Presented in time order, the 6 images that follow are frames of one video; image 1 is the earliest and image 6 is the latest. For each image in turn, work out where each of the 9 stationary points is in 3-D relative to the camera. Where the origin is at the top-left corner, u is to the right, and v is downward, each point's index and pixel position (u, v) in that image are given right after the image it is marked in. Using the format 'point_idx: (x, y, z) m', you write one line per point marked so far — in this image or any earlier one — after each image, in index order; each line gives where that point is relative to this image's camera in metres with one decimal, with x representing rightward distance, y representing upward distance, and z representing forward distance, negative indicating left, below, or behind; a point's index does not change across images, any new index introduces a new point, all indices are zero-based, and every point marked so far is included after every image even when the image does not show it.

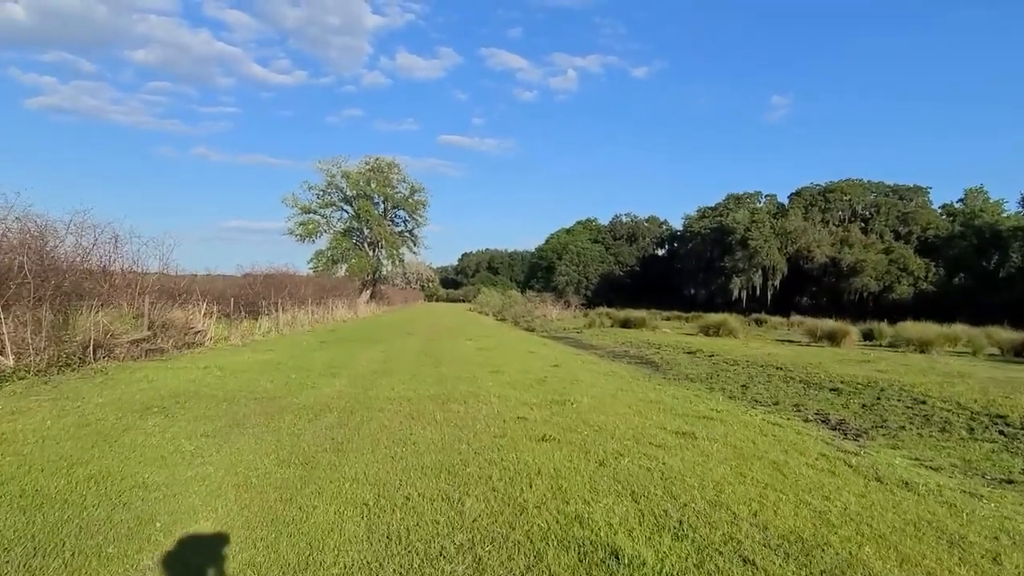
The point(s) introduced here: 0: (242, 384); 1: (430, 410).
0: (-4.1, -1.5, +11.1) m
1: (-1.1, -1.6, +9.5) m
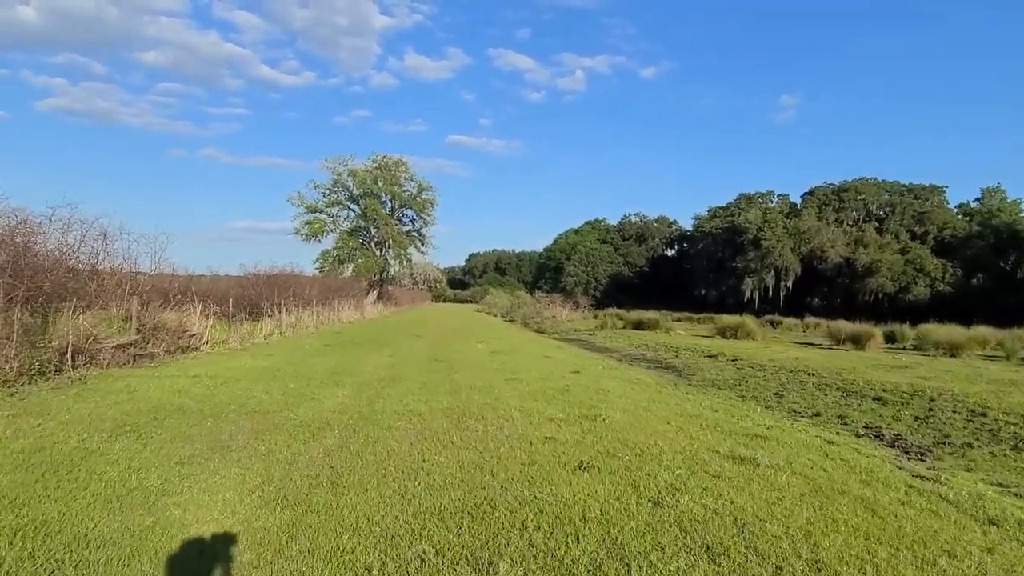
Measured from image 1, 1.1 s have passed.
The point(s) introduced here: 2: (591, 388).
0: (-3.8, -1.5, +10.0) m
1: (-0.8, -1.6, +8.3) m
2: (+1.4, -1.8, +12.8) m
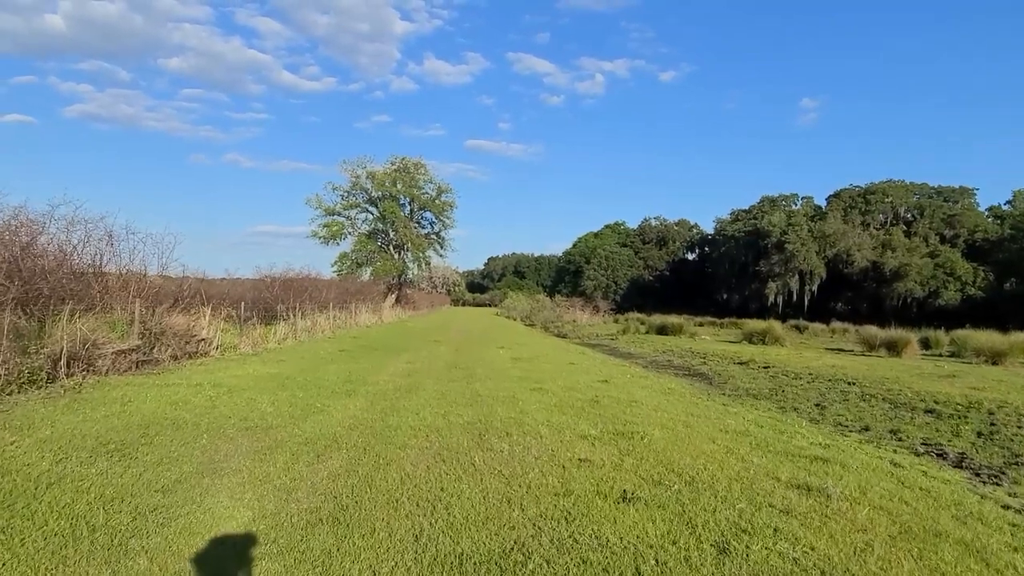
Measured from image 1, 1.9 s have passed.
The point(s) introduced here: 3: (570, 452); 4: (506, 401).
0: (-3.5, -1.5, +9.2) m
1: (-0.5, -1.6, +7.5) m
2: (+1.8, -1.8, +11.8) m
3: (+0.6, -1.7, +7.4) m
4: (-0.1, -1.7, +11.1) m
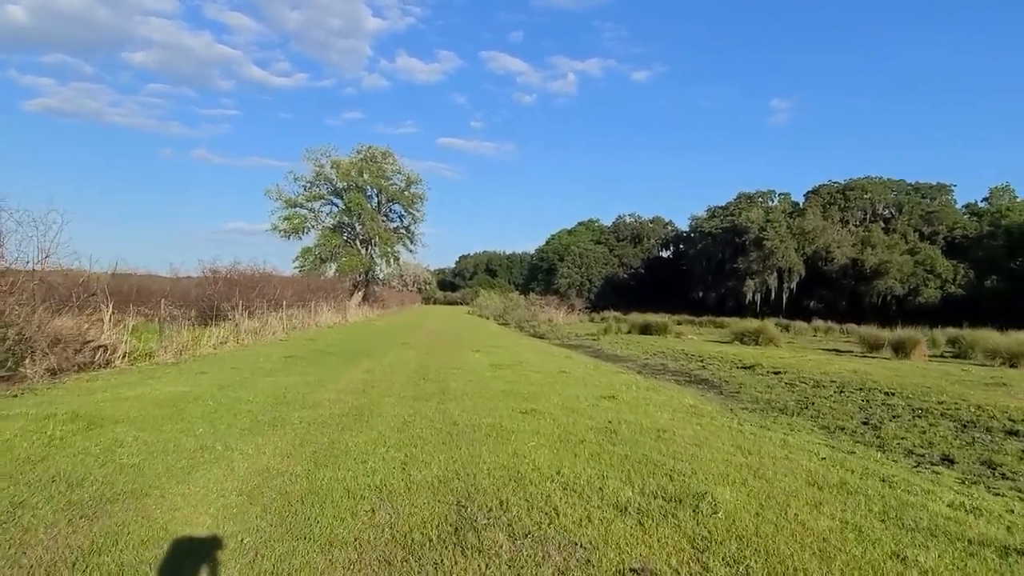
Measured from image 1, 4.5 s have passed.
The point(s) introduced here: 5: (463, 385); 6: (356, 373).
0: (-3.5, -1.4, +5.9) m
1: (-0.5, -1.5, +4.4) m
2: (+1.6, -1.7, +8.8) m
3: (+0.6, -1.6, +4.4) m
4: (-0.2, -1.6, +8.0) m
5: (-0.9, -1.7, +12.9) m
6: (-3.2, -1.7, +14.9) m
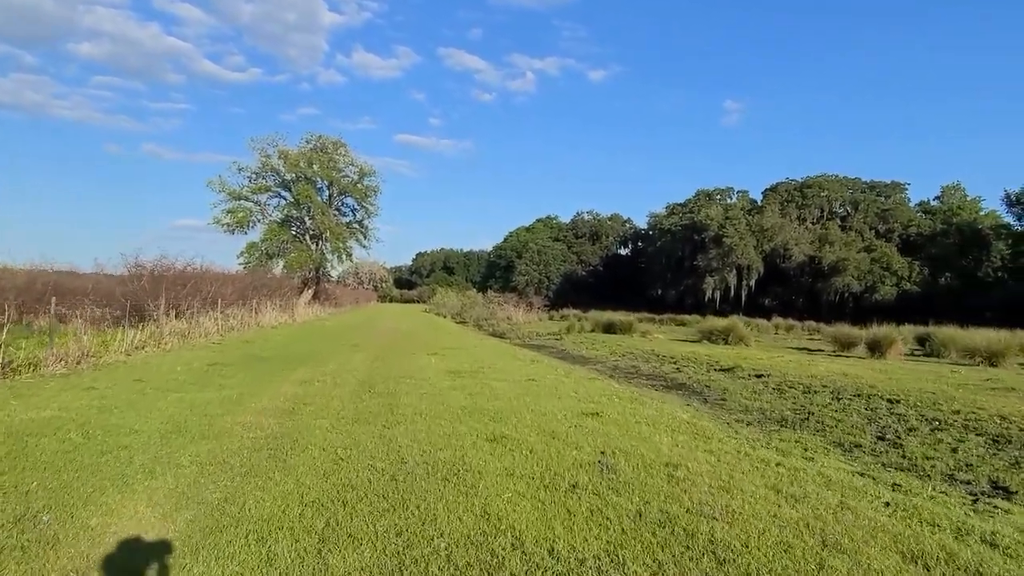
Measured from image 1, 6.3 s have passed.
0: (-3.6, -1.3, +3.7) m
1: (-0.5, -1.5, +2.3) m
2: (+1.3, -1.6, +6.8) m
3: (+0.5, -1.5, +2.3) m
4: (-0.5, -1.6, +5.9) m
5: (-1.4, -1.6, +10.7) m
6: (-3.8, -1.6, +12.6) m
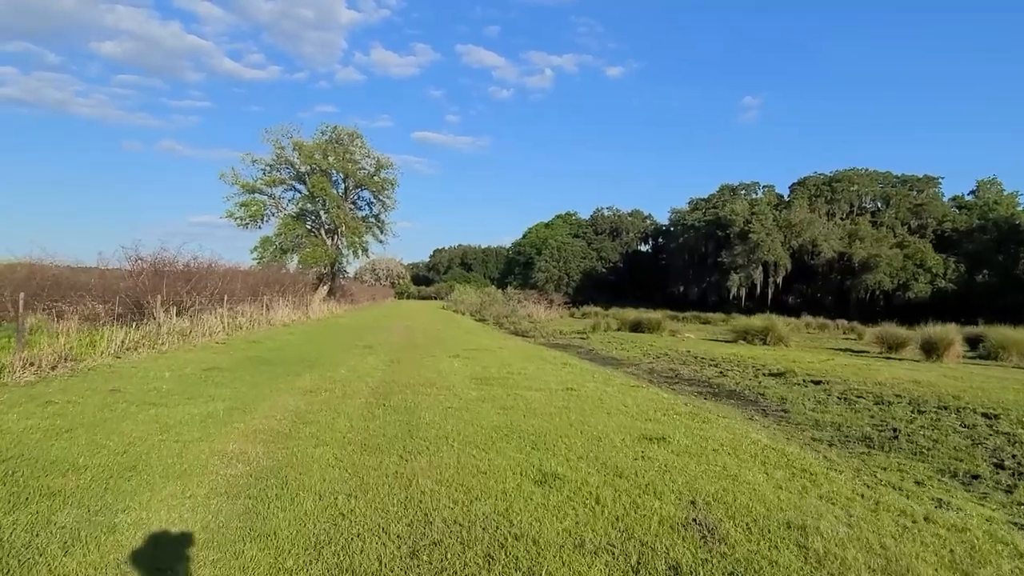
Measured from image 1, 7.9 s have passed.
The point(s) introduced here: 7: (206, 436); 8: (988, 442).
0: (-3.3, -1.3, +1.9) m
1: (-0.2, -1.5, +0.4) m
2: (+1.7, -1.6, +4.9) m
3: (+0.9, -1.5, +0.5) m
4: (-0.1, -1.5, +4.1) m
5: (-0.9, -1.6, +8.9) m
6: (-3.3, -1.6, +10.8) m
7: (-3.1, -1.5, +7.6) m
8: (+7.0, -2.2, +10.8) m
